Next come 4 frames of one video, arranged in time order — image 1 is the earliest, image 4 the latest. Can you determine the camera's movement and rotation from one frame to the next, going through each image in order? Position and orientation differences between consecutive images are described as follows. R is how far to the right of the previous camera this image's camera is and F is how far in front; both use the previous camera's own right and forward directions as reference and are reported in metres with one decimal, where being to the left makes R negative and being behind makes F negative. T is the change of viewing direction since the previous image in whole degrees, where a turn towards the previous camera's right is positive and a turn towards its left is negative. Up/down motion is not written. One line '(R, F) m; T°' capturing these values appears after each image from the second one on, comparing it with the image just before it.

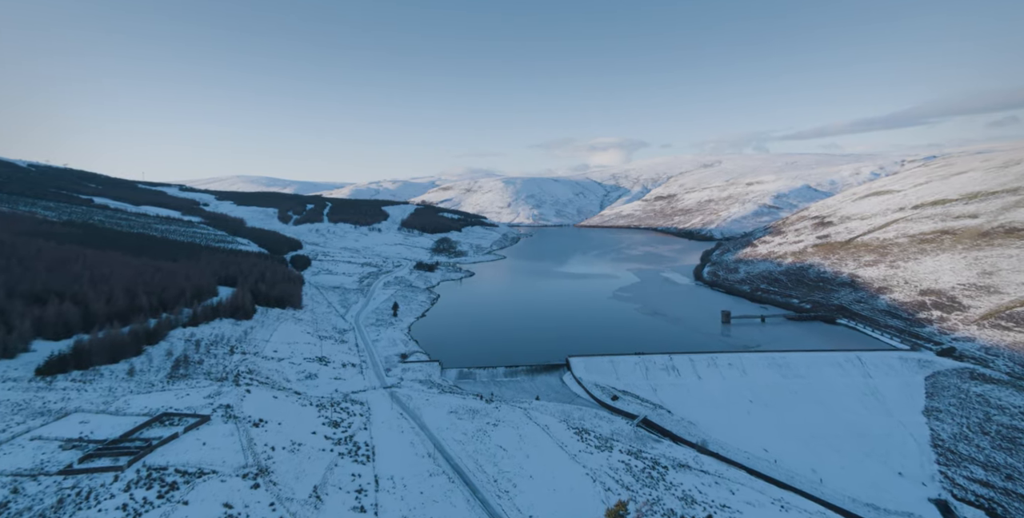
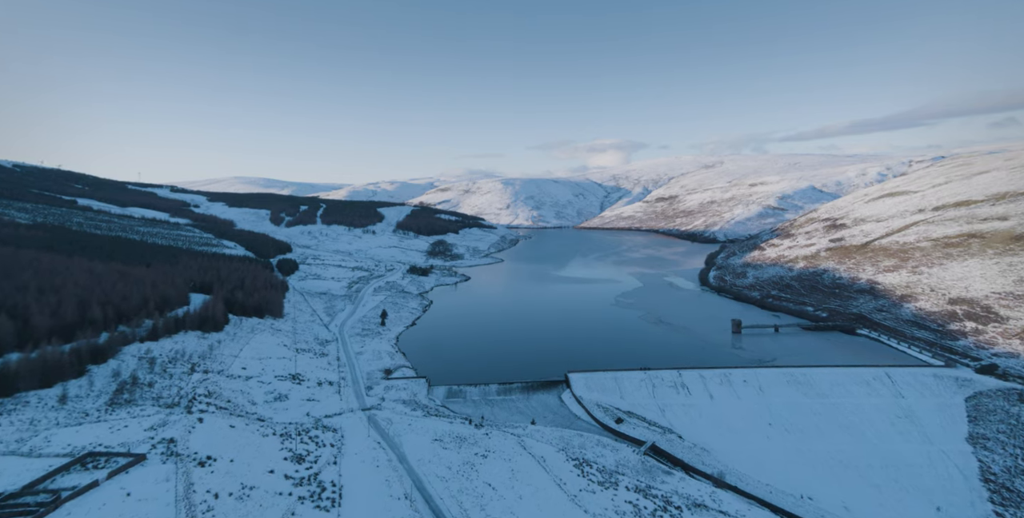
(+0.3, +2.6) m; 0°
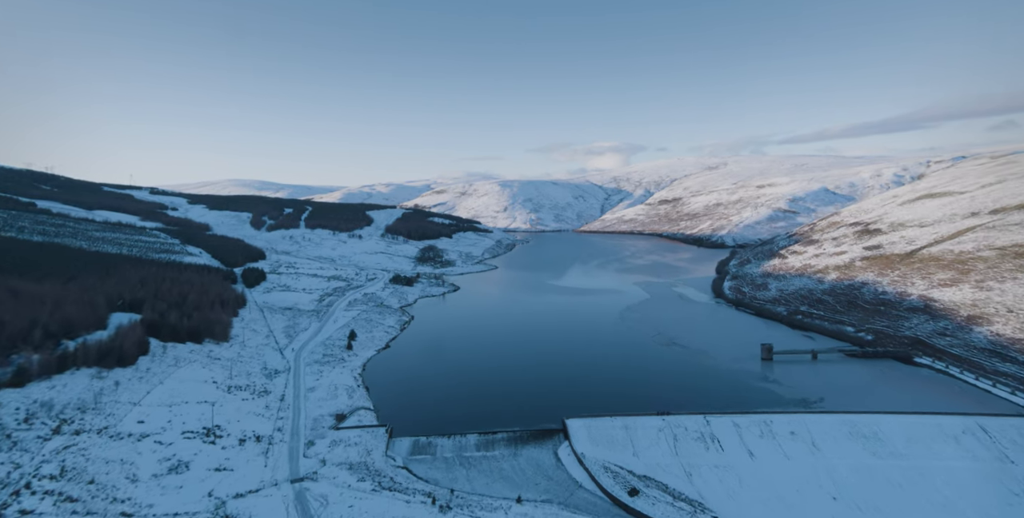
(+0.7, +5.9) m; 0°
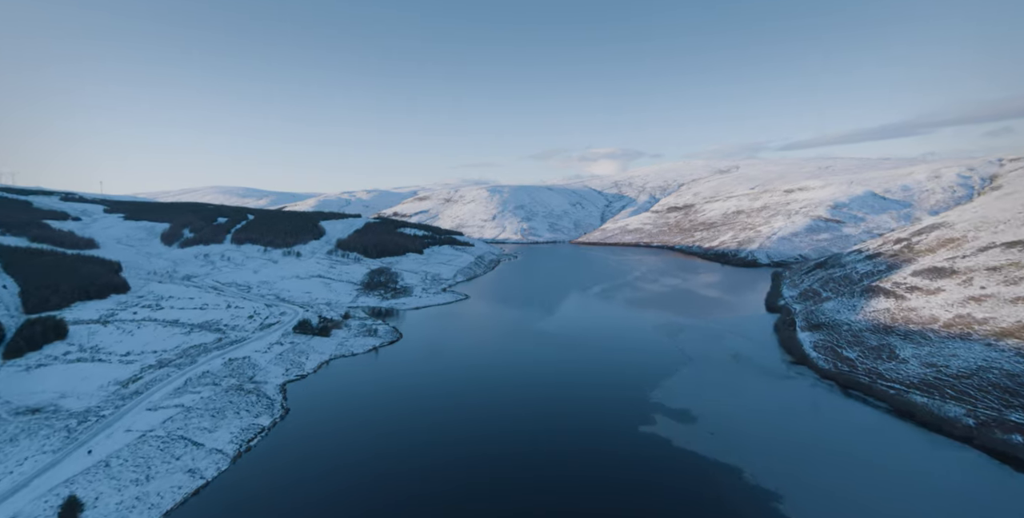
(+2.5, +19.5) m; 0°
